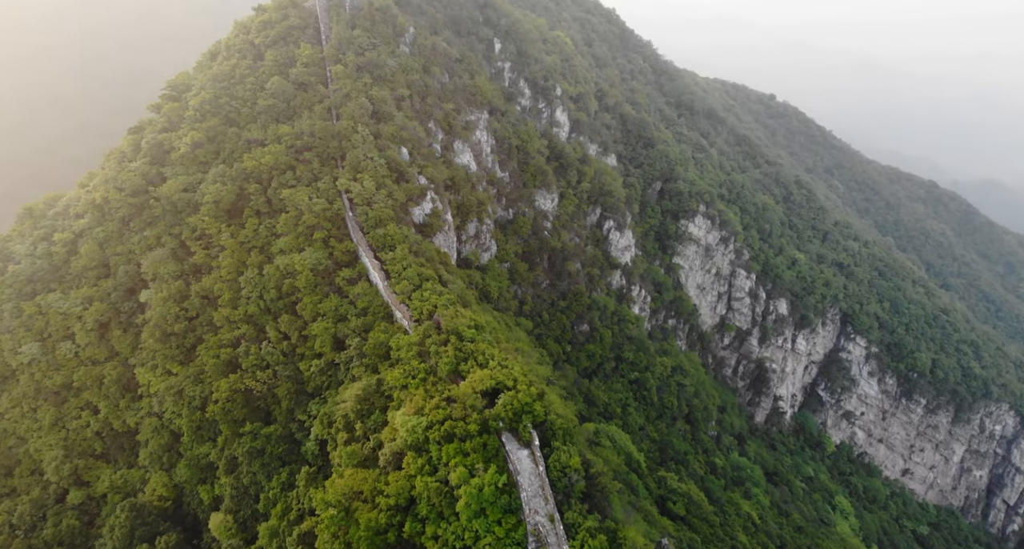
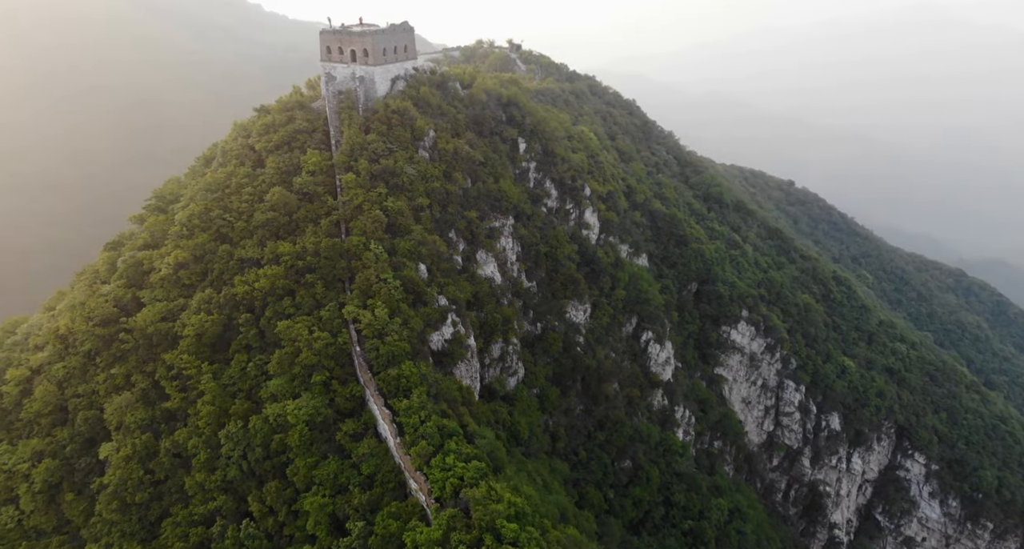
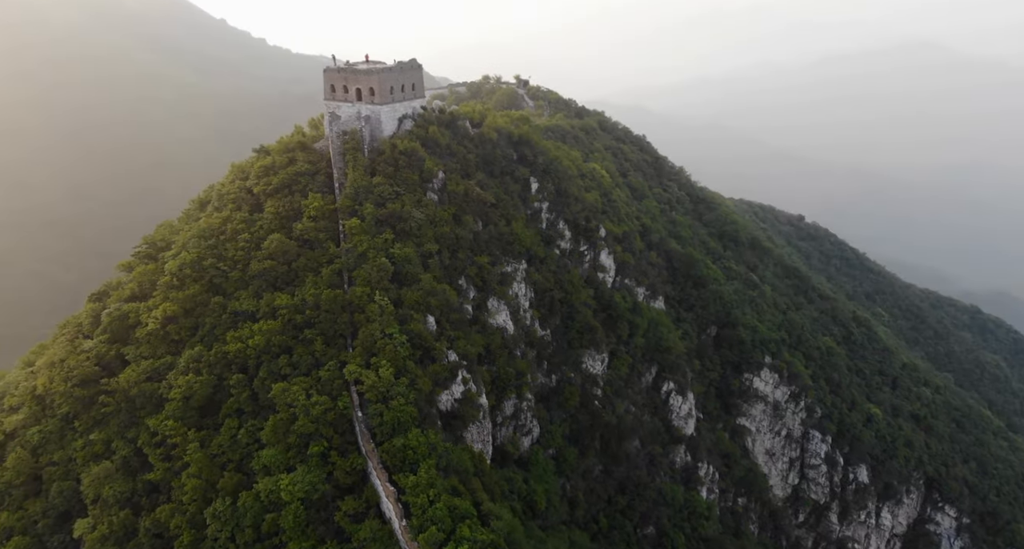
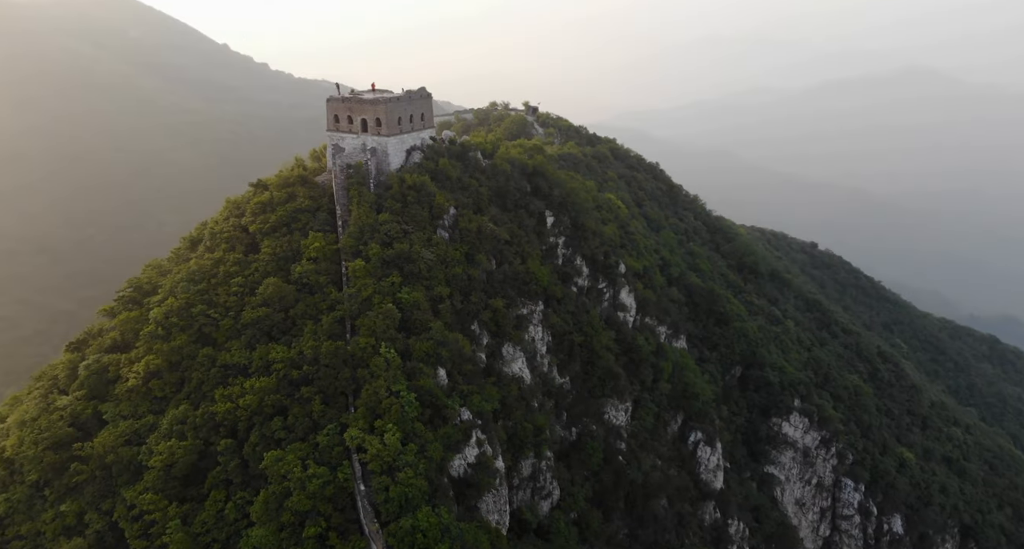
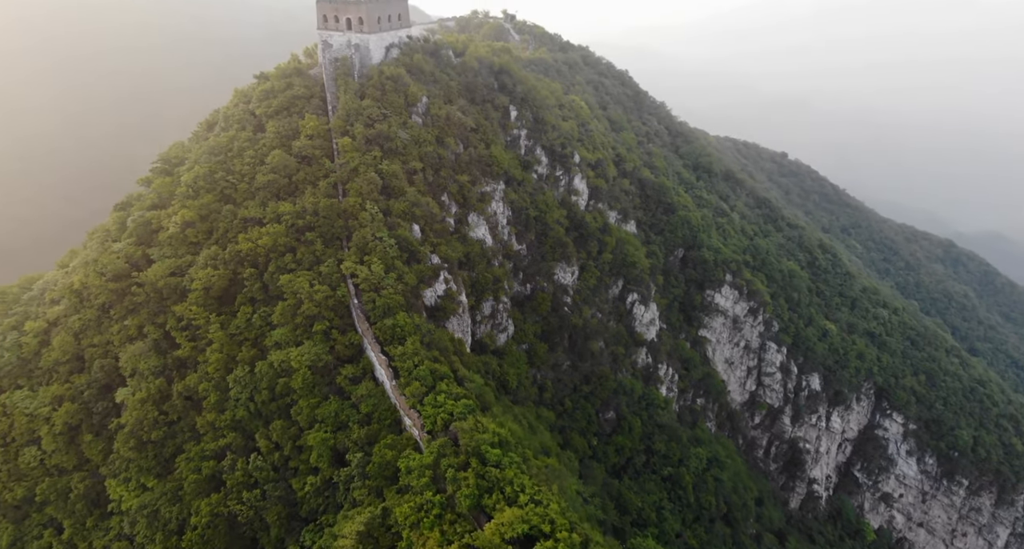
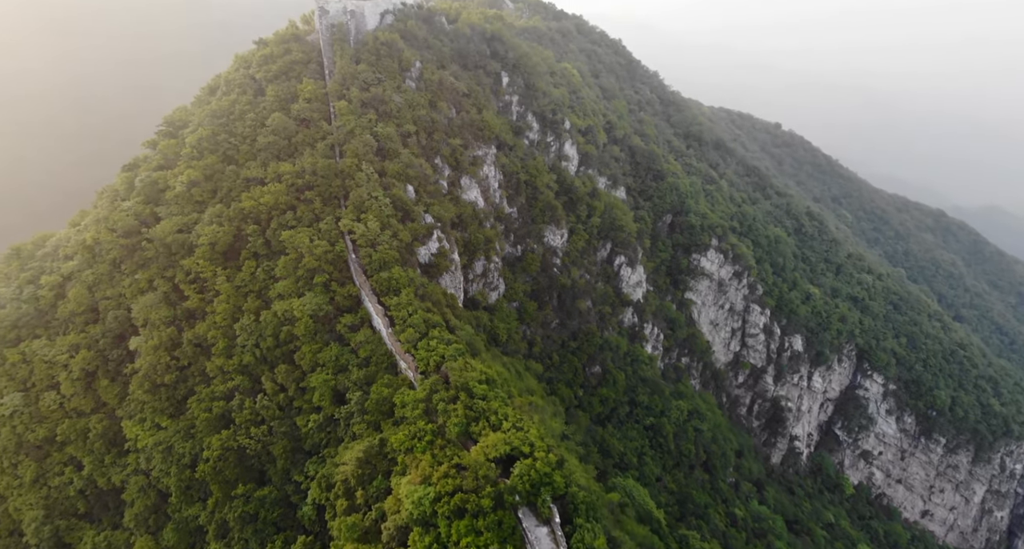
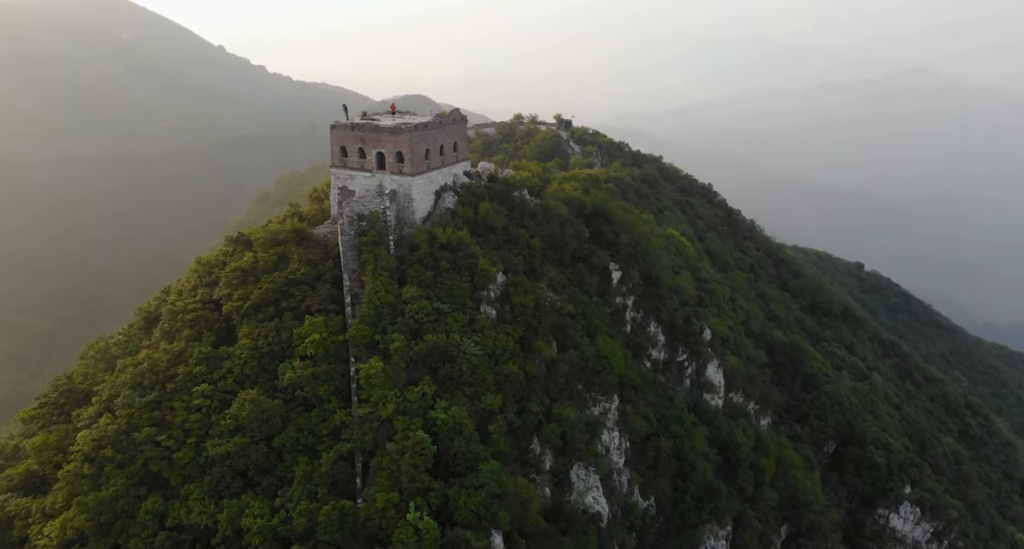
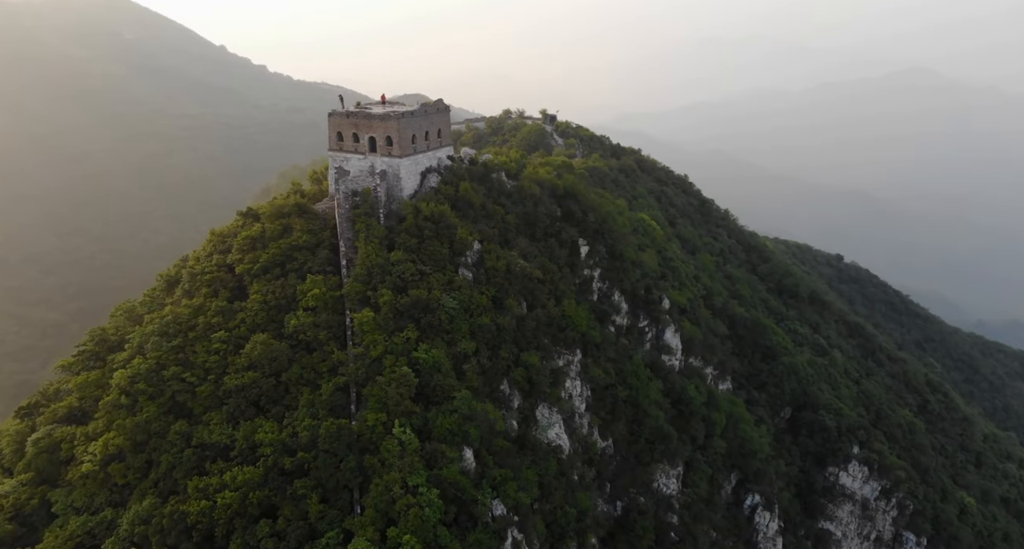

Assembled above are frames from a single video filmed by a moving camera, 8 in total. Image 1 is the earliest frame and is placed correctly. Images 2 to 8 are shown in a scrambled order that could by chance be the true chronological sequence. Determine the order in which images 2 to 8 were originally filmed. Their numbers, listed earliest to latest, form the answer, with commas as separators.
6, 5, 2, 3, 4, 8, 7
